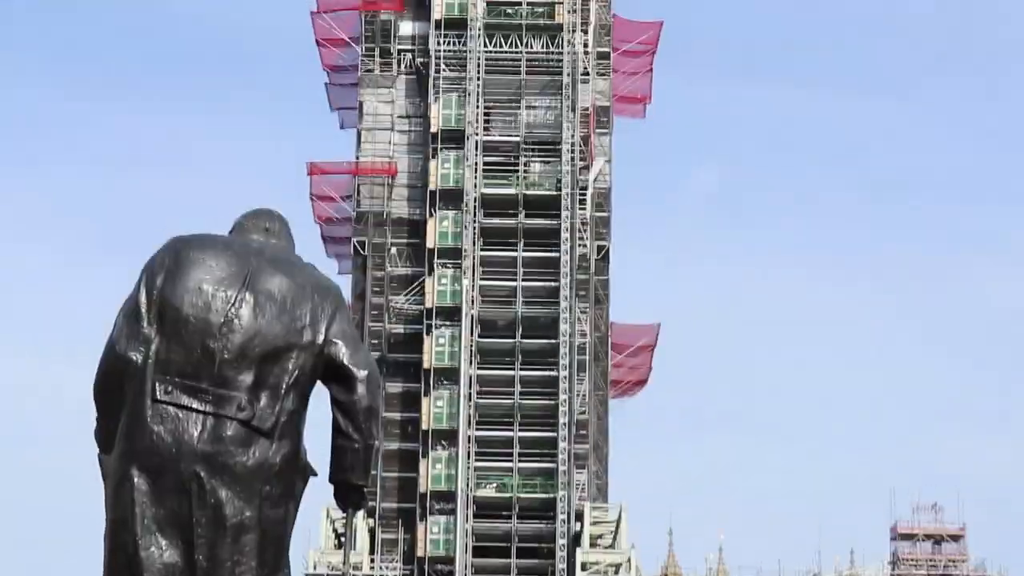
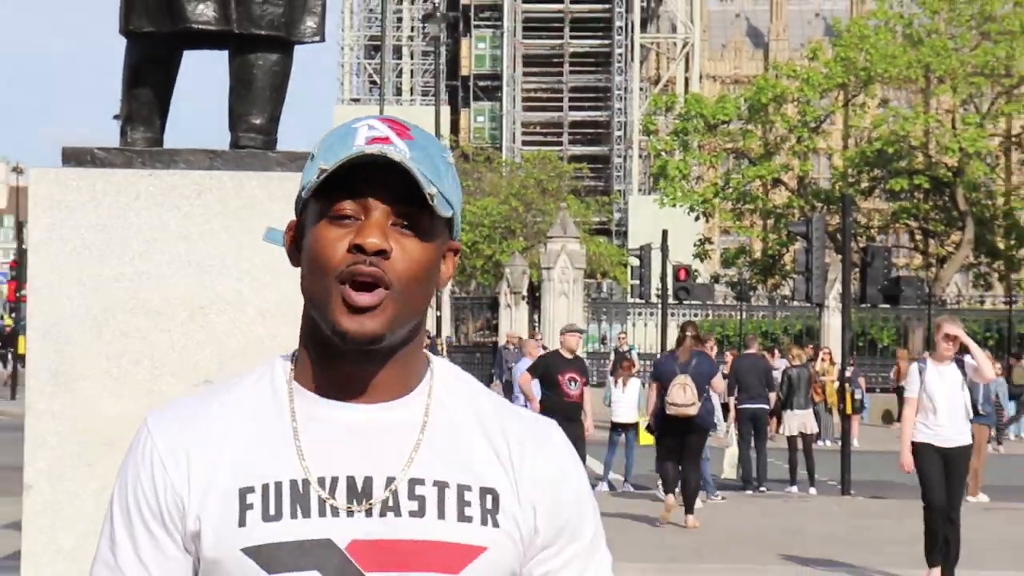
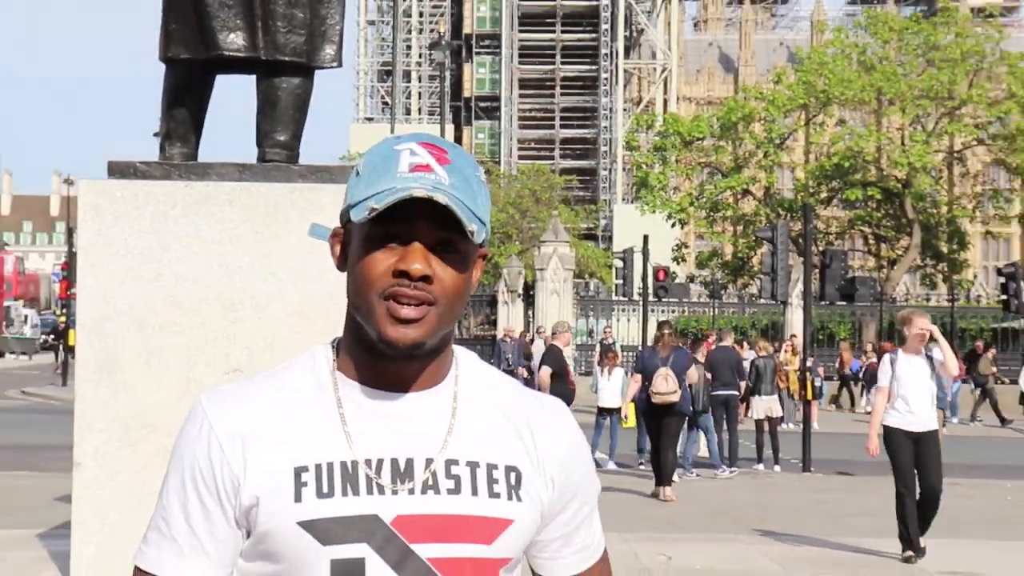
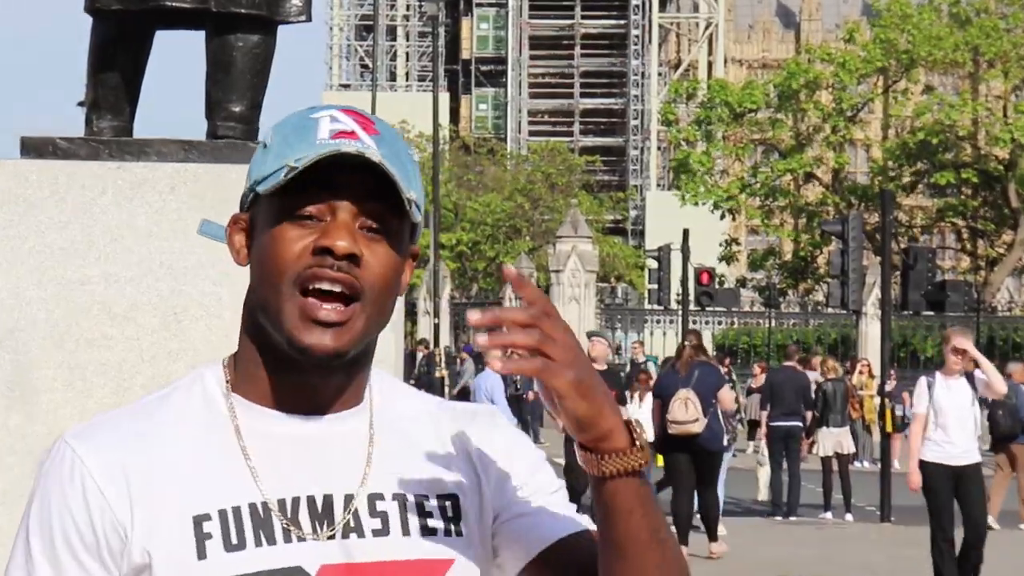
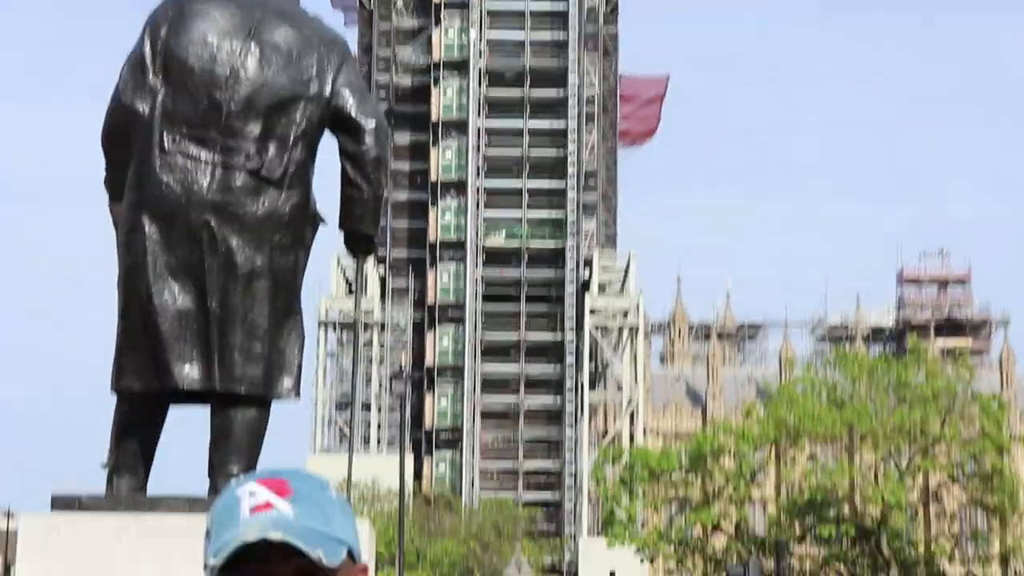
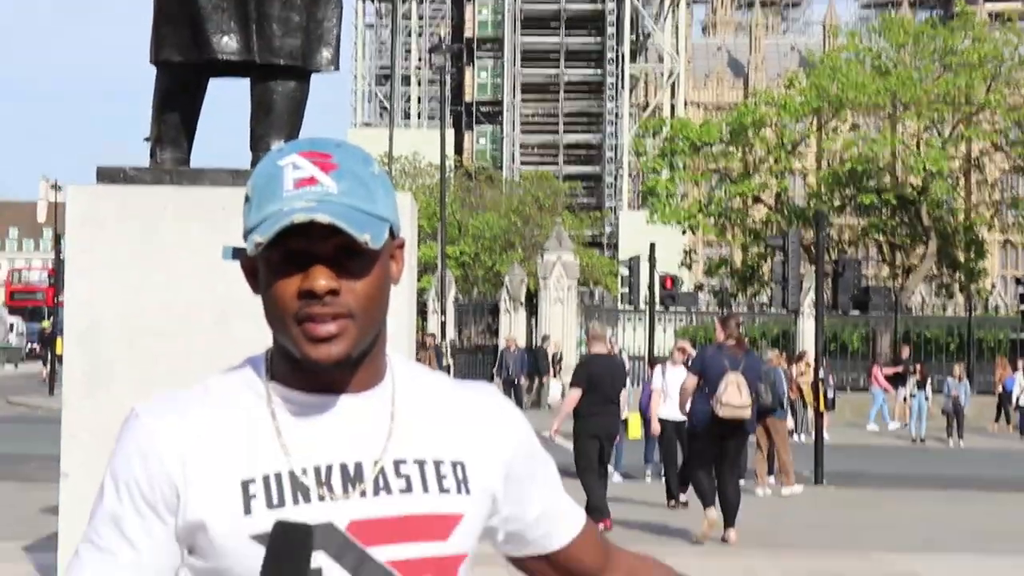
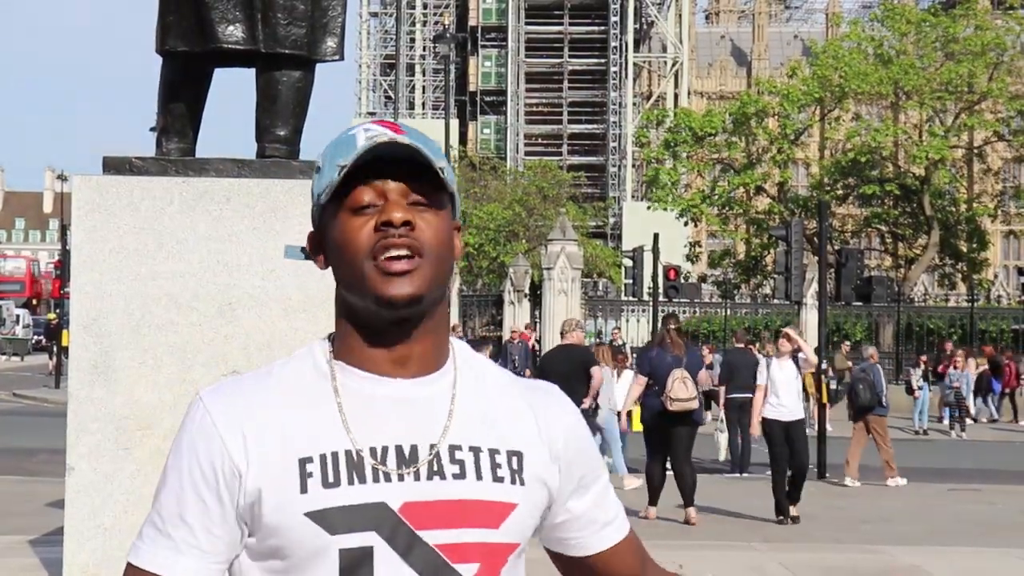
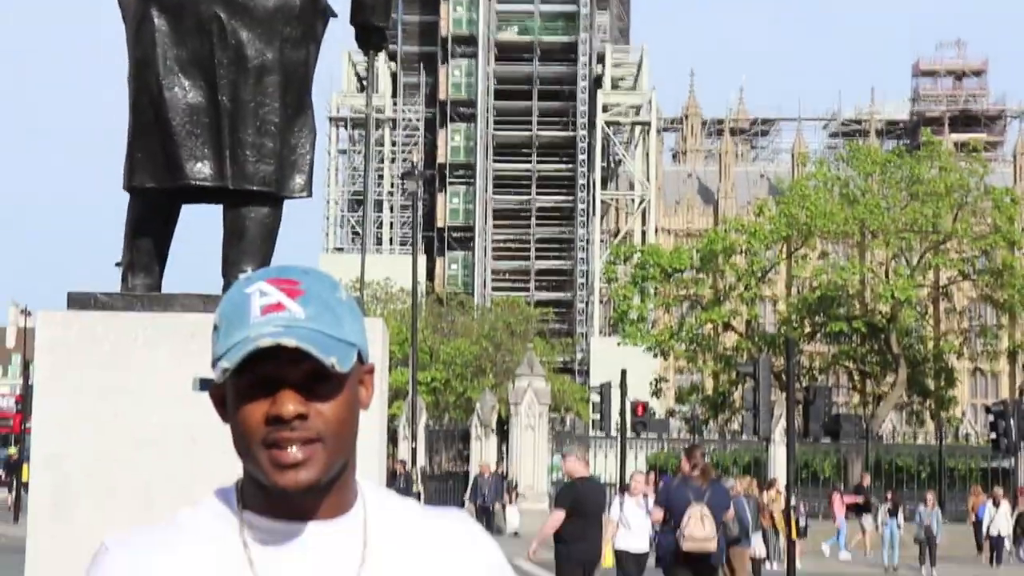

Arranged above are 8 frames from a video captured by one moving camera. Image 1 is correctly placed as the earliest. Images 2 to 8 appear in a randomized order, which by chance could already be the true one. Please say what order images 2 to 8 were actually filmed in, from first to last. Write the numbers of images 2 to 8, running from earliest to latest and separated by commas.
5, 8, 6, 7, 4, 2, 3
